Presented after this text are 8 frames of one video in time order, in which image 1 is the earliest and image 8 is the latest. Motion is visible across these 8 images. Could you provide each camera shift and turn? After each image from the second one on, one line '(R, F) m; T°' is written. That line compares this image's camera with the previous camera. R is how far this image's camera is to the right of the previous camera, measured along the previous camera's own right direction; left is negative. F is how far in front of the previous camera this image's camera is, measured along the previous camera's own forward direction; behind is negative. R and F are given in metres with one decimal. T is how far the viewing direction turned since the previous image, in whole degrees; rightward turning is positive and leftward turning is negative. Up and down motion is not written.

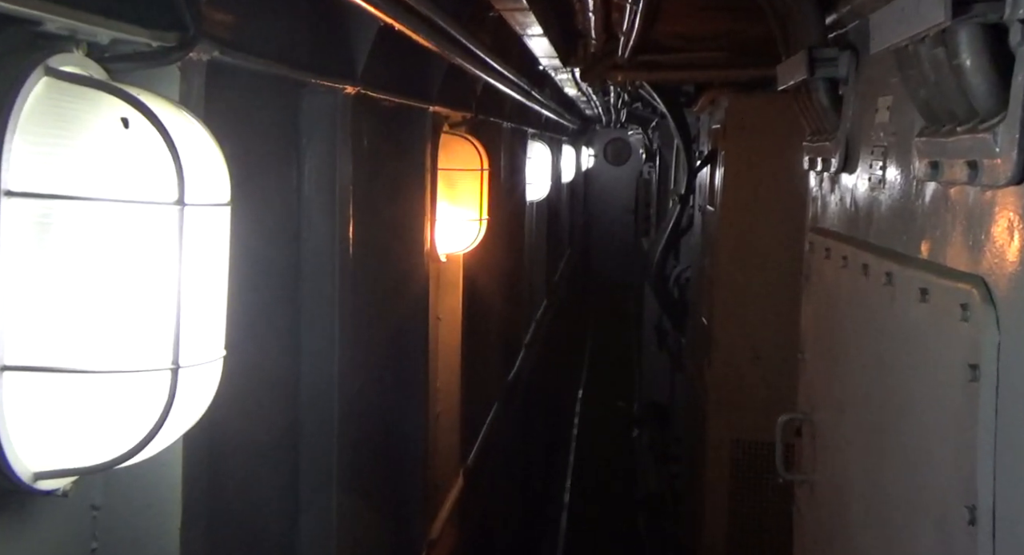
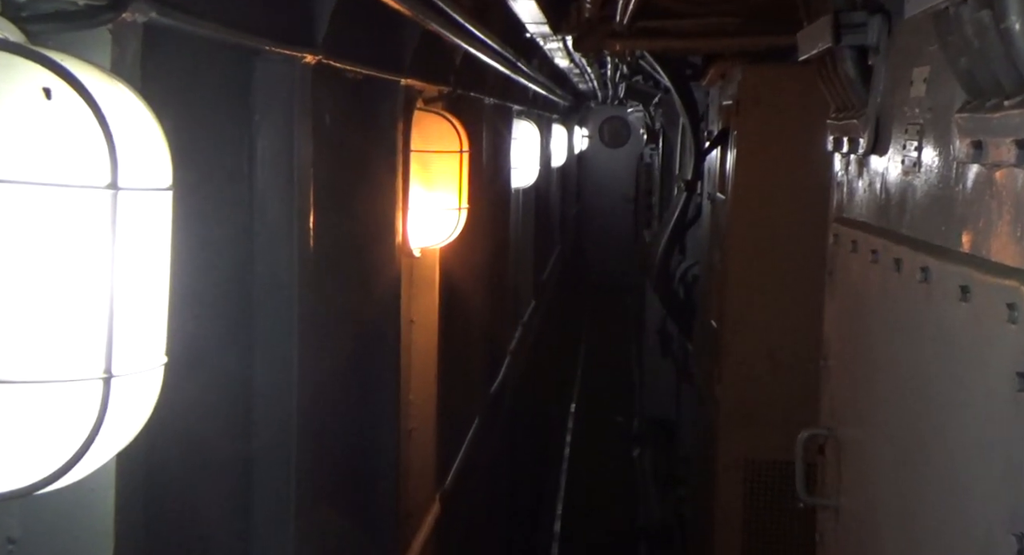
(+0.1, +0.4) m; -1°
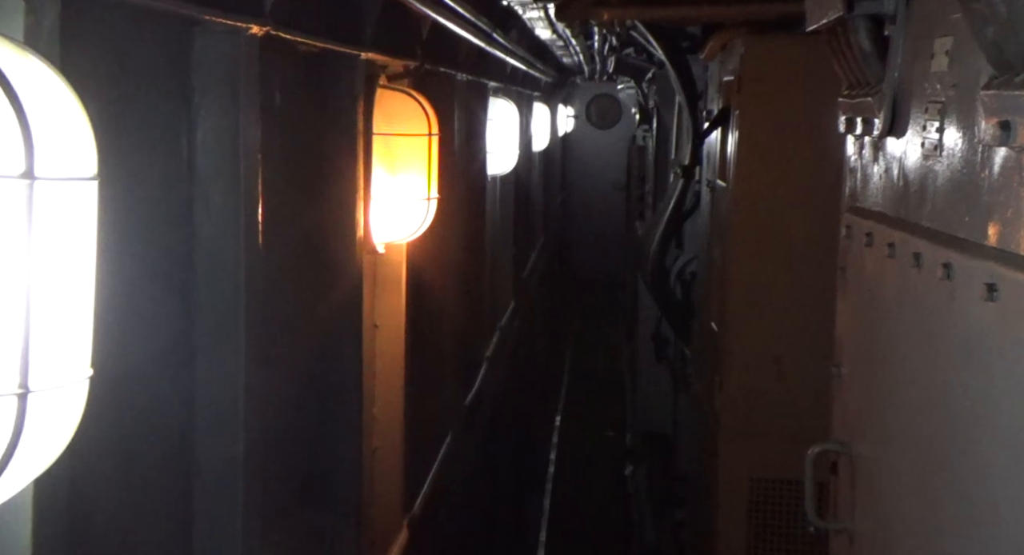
(0.0, +0.3) m; 0°
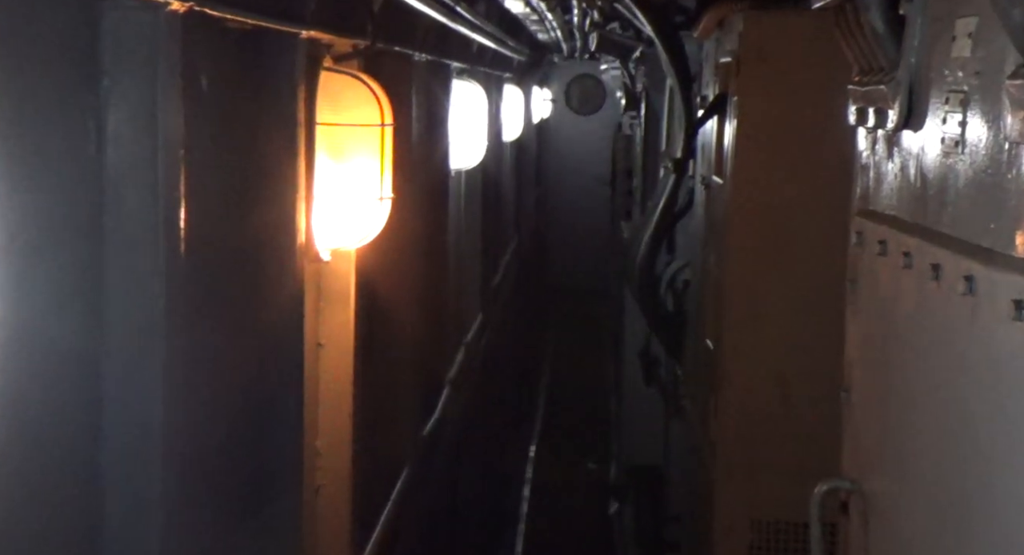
(0.0, +0.3) m; +1°
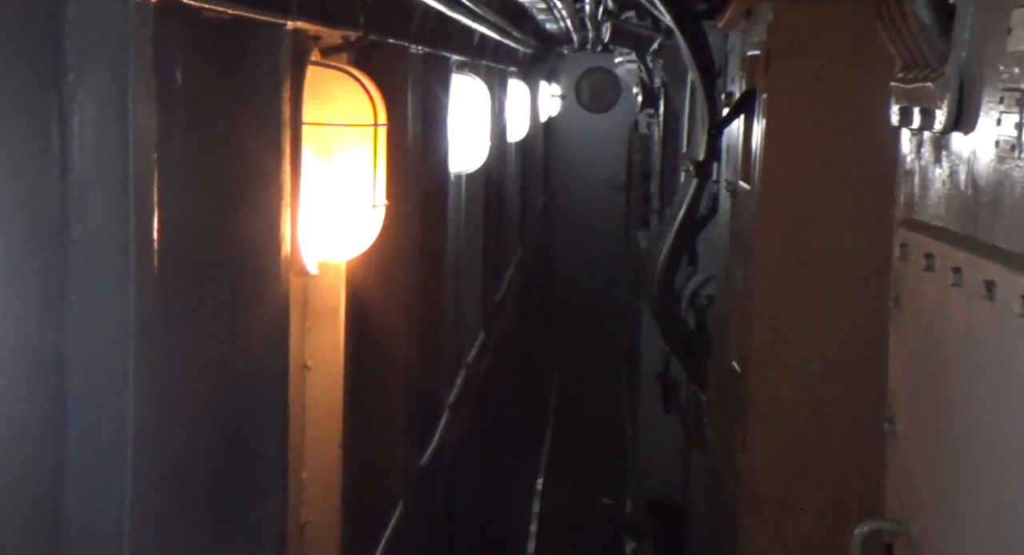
(0.0, +0.2) m; 0°
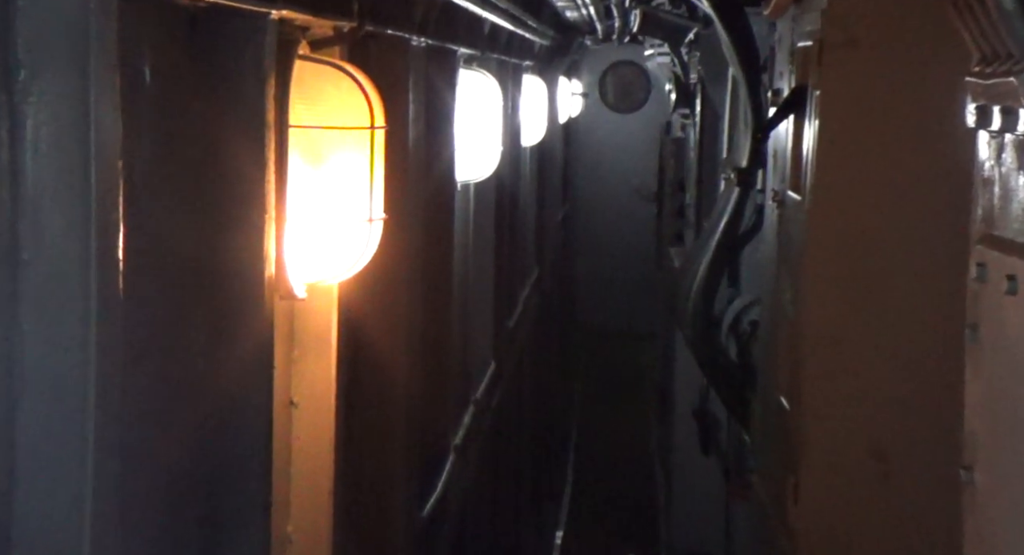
(0.0, +0.3) m; -1°
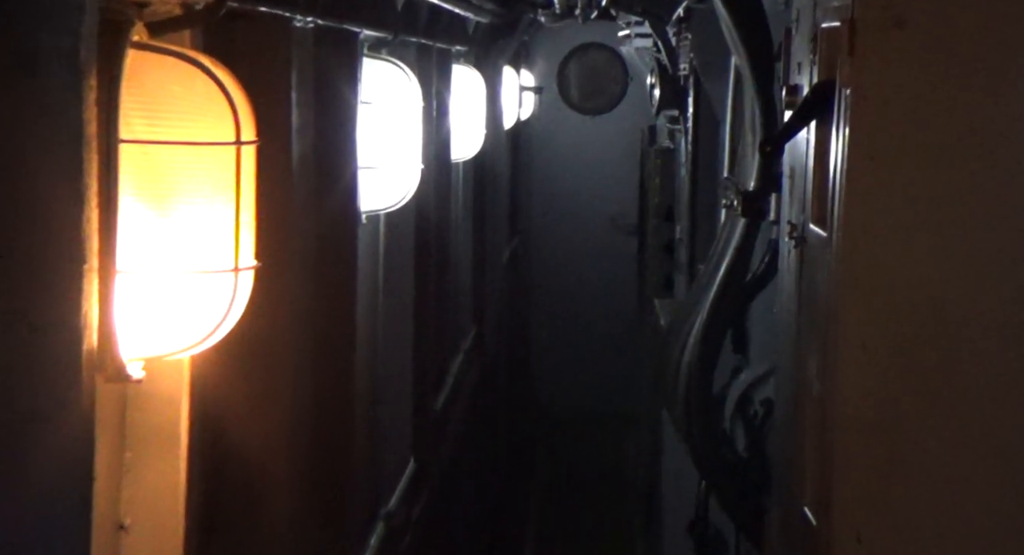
(+0.1, +0.6) m; -1°
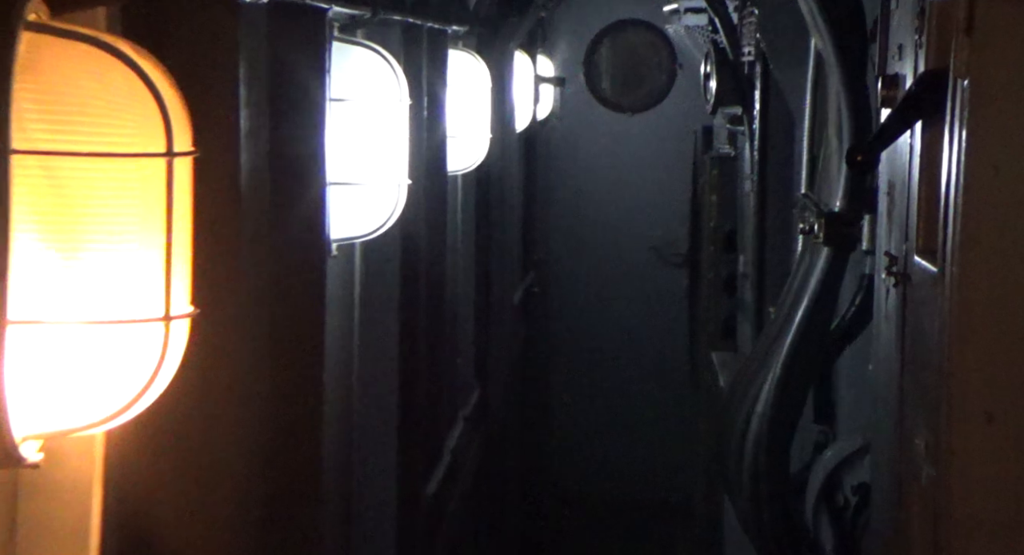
(0.0, +0.3) m; -1°
